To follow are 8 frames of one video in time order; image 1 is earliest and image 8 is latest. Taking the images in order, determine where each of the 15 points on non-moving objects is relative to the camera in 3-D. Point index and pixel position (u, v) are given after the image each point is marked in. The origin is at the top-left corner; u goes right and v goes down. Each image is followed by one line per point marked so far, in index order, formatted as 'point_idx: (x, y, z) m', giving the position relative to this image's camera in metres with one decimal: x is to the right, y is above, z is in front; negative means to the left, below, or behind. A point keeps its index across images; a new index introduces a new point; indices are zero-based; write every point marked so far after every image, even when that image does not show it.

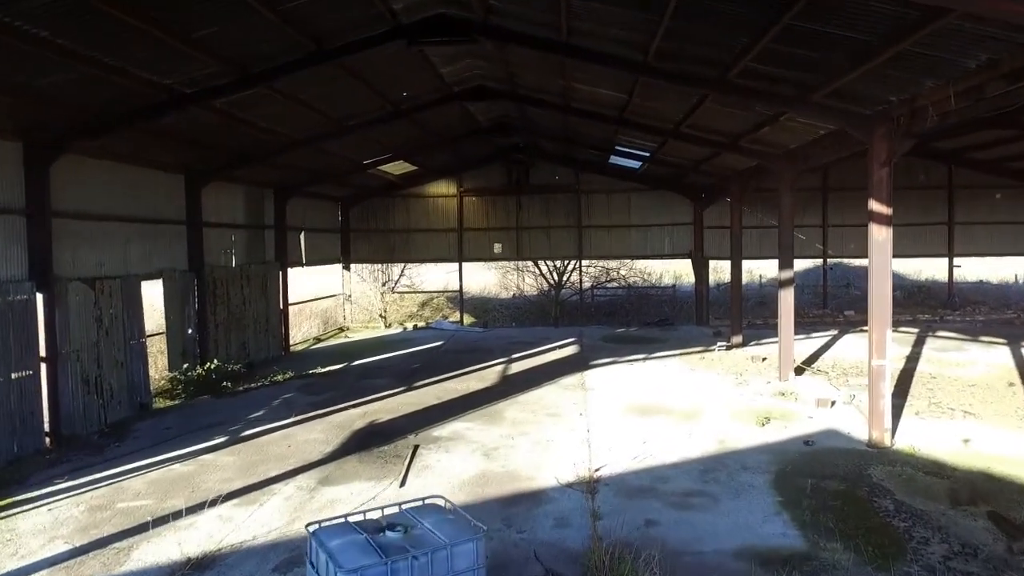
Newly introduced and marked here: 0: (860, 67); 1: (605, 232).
0: (+2.6, +1.6, +5.3) m
1: (+2.0, +1.2, +15.0) m
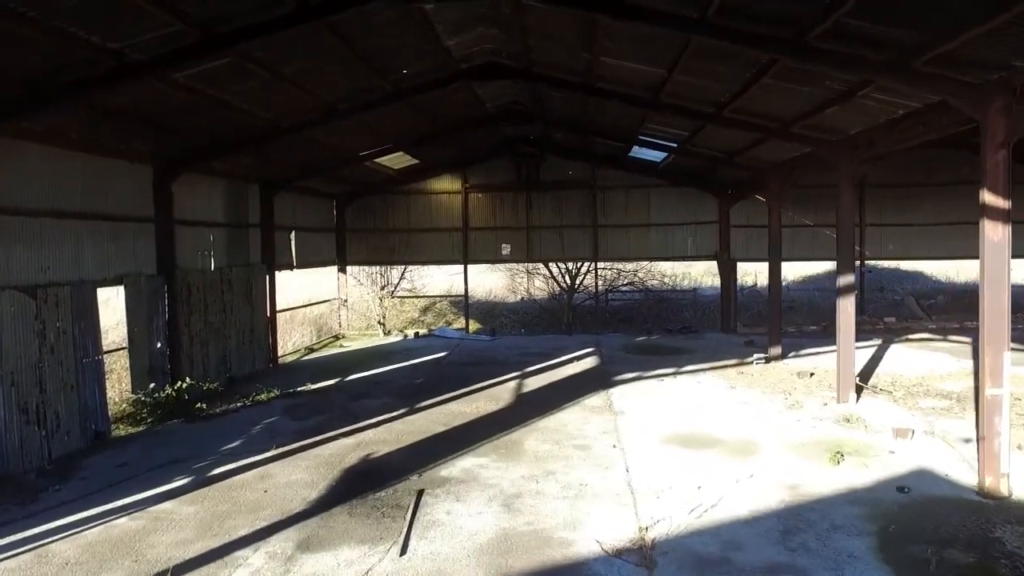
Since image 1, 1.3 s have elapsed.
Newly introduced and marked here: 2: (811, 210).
0: (+2.8, +1.6, +4.1) m
1: (+2.2, +1.1, +13.8) m
2: (+5.6, +1.5, +13.3) m
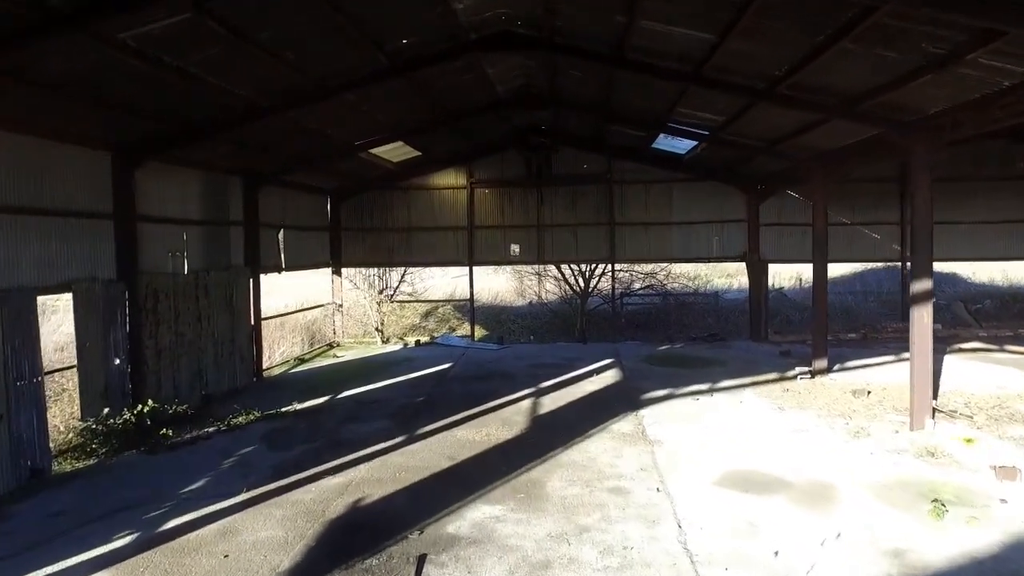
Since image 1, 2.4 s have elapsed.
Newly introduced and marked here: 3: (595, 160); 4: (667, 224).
0: (+2.9, +1.5, +3.0) m
1: (+2.3, +1.0, +12.7) m
2: (+5.7, +1.4, +12.1) m
3: (+1.5, +2.3, +12.8) m
4: (+2.8, +1.2, +12.6) m
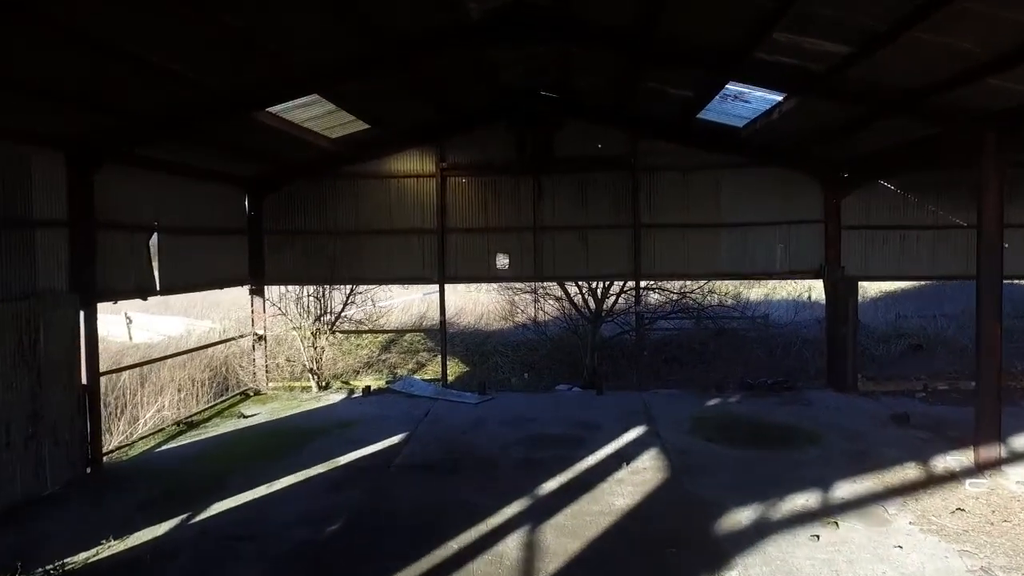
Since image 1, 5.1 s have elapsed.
0: (+2.8, +1.2, -0.5) m
1: (+2.2, +0.7, +9.2) m
2: (+5.6, +1.1, +8.7) m
3: (+1.4, +2.0, +9.3) m
4: (+2.6, +0.8, +9.1) m
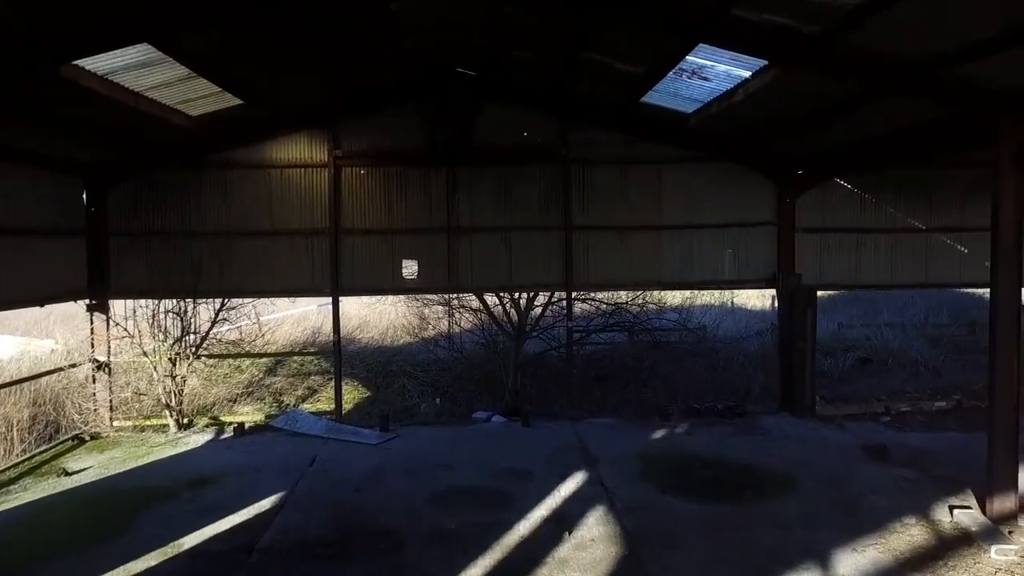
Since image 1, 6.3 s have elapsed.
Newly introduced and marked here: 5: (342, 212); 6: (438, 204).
0: (+3.0, +1.1, -1.6) m
1: (+1.2, +0.6, +7.9) m
2: (+4.6, +1.0, +7.8) m
3: (+0.3, +1.8, +7.9) m
4: (+1.6, +0.7, +7.9) m
5: (-1.9, +0.9, +7.9) m
6: (-0.8, +1.0, +7.9) m
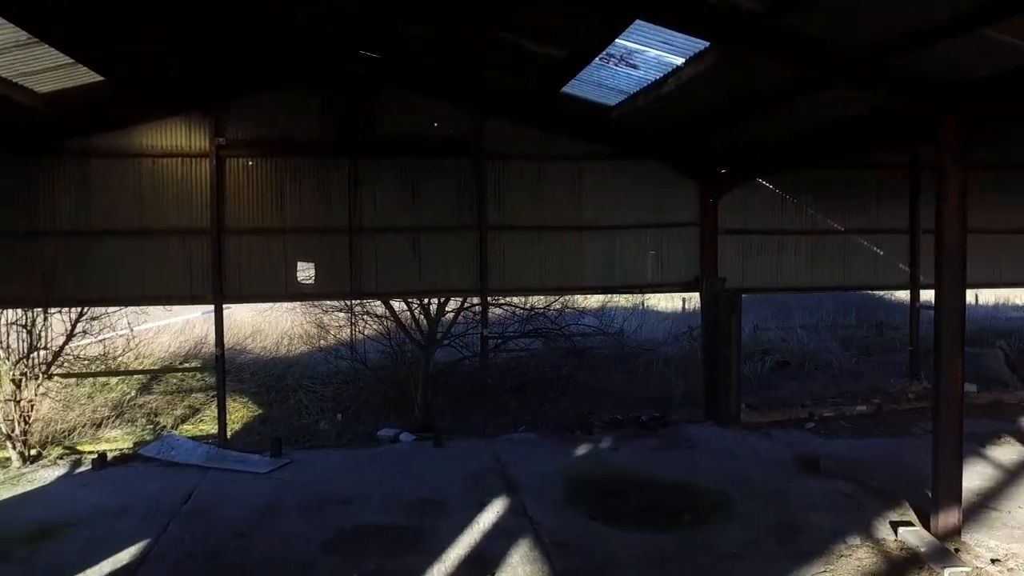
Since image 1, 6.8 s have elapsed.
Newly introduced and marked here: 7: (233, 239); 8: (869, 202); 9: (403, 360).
0: (+3.3, +1.1, -1.8) m
1: (+0.2, +0.5, +7.4) m
2: (+3.6, +0.9, +7.7) m
3: (-0.6, +1.8, +7.3) m
4: (+0.6, +0.6, +7.4) m
5: (-2.8, +0.8, +6.9) m
6: (-1.8, +0.9, +7.1) m
7: (-2.8, +0.5, +6.9) m
8: (+4.0, +1.0, +7.8) m
9: (-1.3, -0.9, +8.3) m
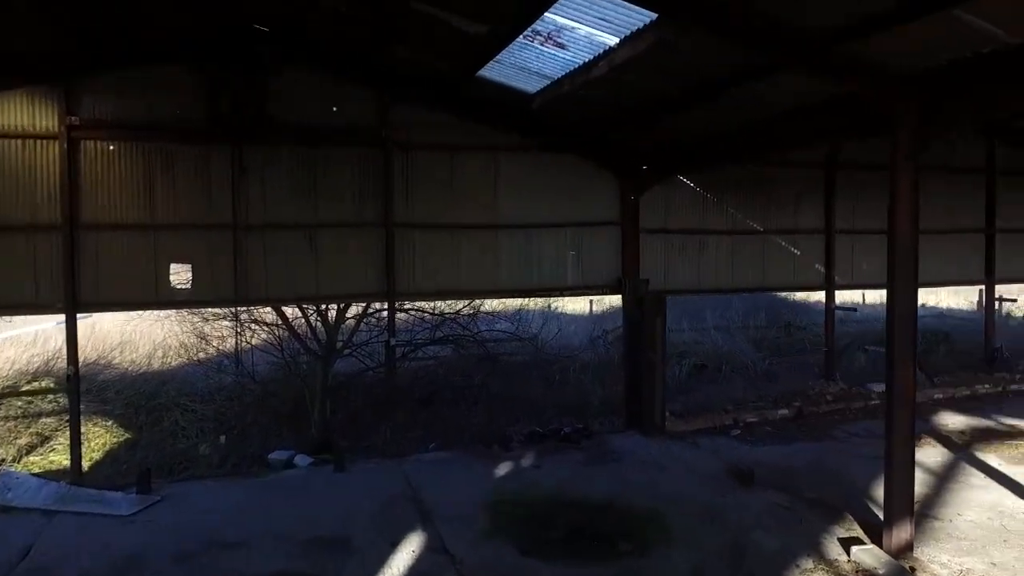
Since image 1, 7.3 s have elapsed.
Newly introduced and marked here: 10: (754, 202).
0: (+3.7, +1.1, -1.9) m
1: (-0.6, +0.5, +6.7) m
2: (+2.7, +0.9, +7.6) m
3: (-1.5, +1.7, +6.5) m
4: (-0.2, +0.6, +6.8) m
5: (-3.6, +0.7, +5.8) m
6: (-2.6, +0.8, +6.2) m
7: (-3.5, +0.4, +5.8) m
8: (+3.0, +0.9, +7.7) m
9: (-2.3, -0.9, +7.4) m
10: (+2.6, +0.9, +7.6) m
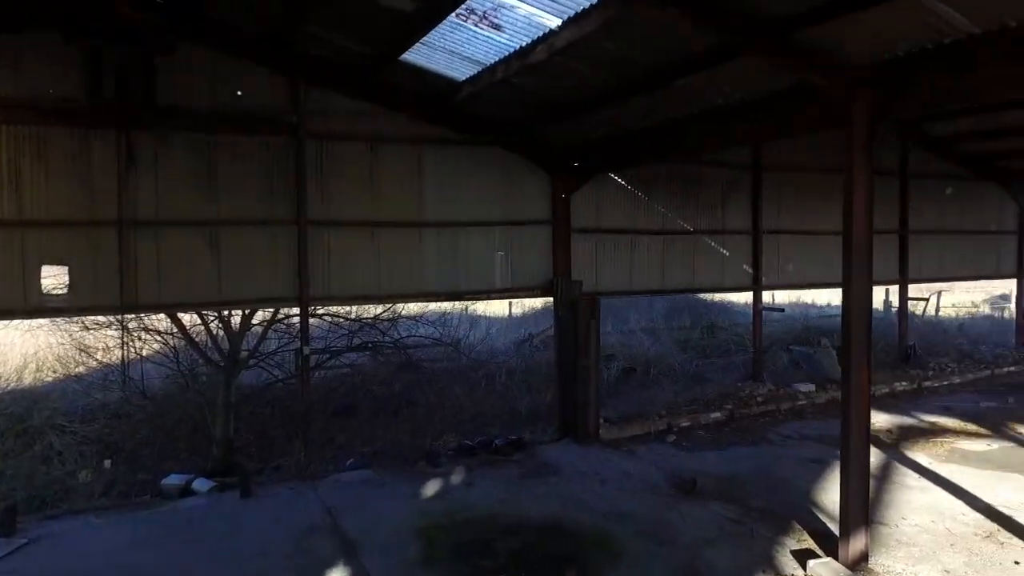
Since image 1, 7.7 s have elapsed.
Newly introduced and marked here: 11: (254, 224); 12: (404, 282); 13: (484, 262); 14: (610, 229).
0: (+4.2, +1.1, -1.9) m
1: (-1.3, +0.4, +6.2) m
2: (+1.9, +0.9, +7.4) m
3: (-2.1, +1.7, +5.8) m
4: (-0.9, +0.6, +6.3) m
5: (-4.1, +0.7, +4.9) m
6: (-3.1, +0.8, +5.4) m
7: (-4.0, +0.4, +4.9) m
8: (+2.2, +0.9, +7.6) m
9: (-3.0, -0.9, +6.6) m
10: (+1.8, +0.9, +7.4) m
11: (-2.1, +0.5, +5.8) m
12: (-1.0, 0.0, +6.3) m
13: (-0.3, +0.2, +6.6) m
14: (+1.0, +0.6, +7.0) m
